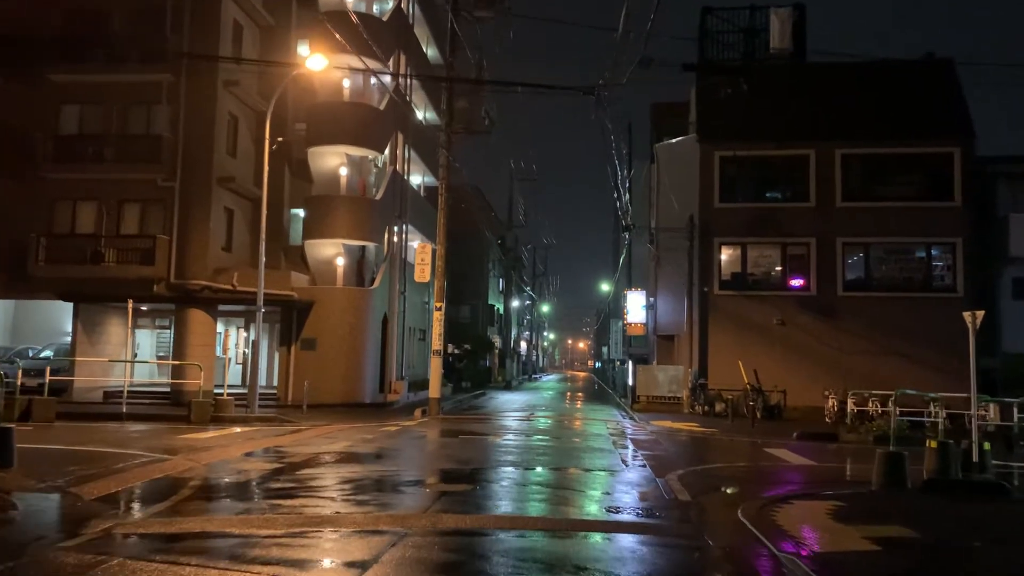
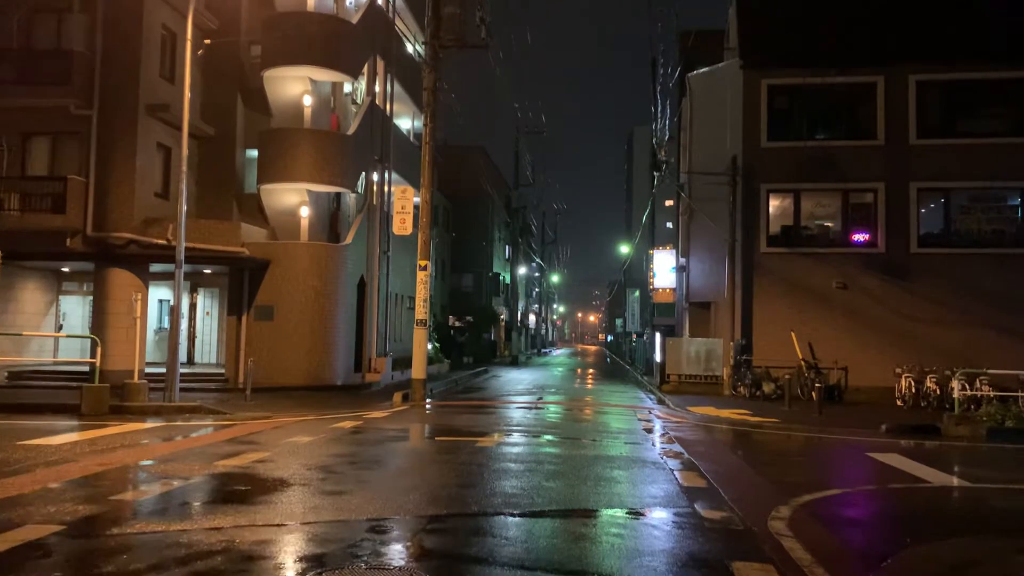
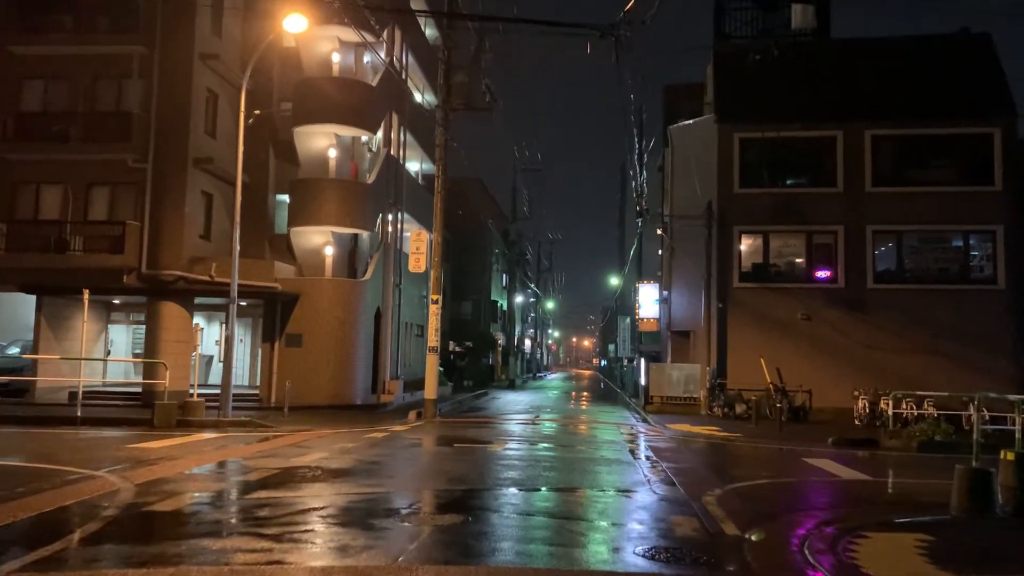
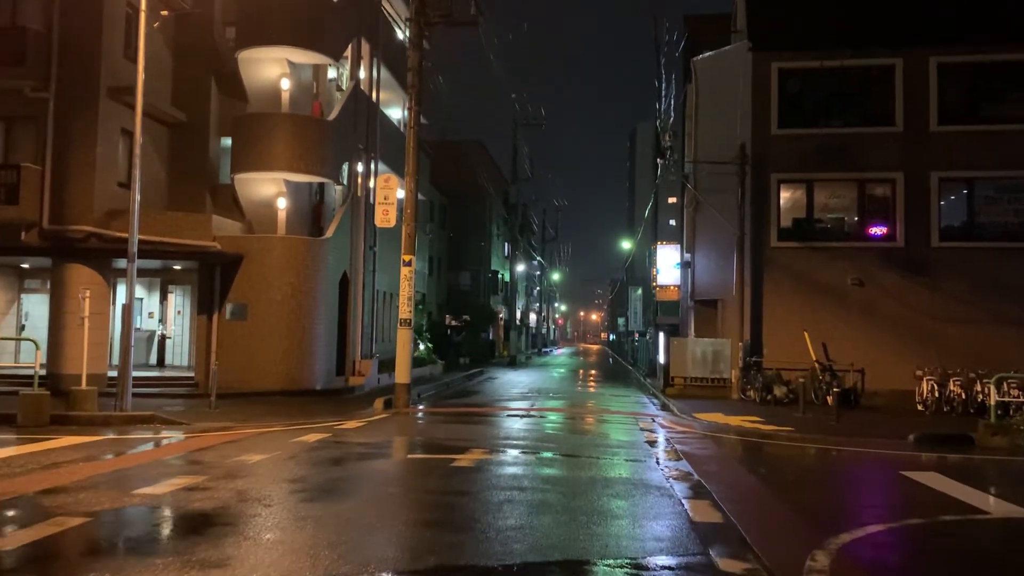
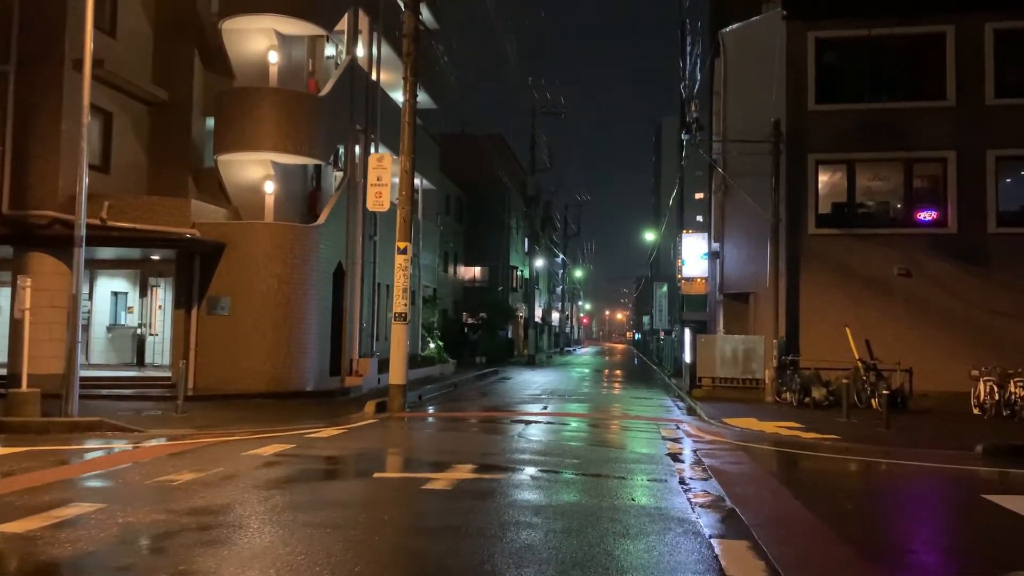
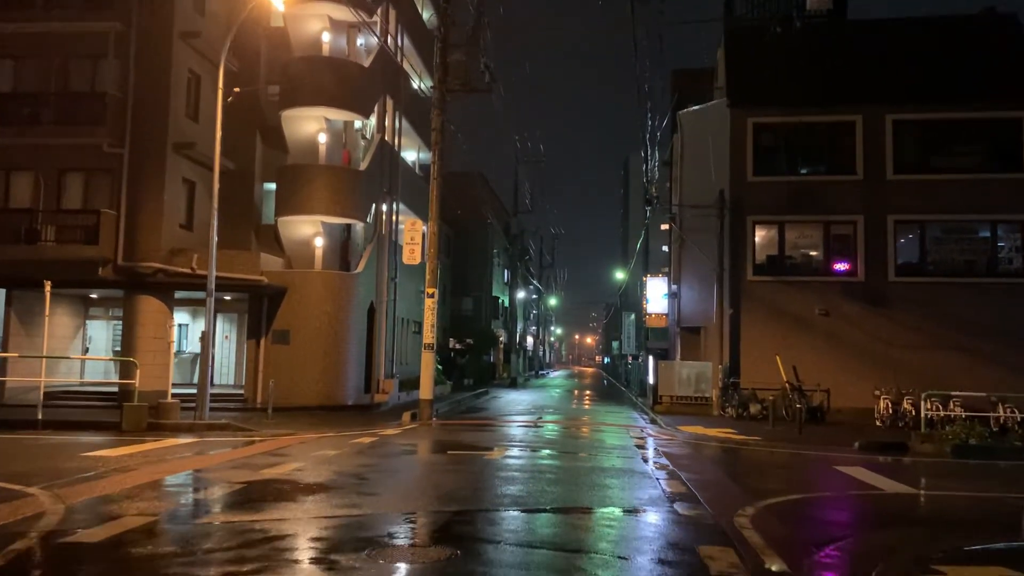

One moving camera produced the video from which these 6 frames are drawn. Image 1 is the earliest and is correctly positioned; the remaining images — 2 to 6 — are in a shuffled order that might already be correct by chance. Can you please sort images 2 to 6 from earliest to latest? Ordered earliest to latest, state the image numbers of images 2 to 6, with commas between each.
3, 6, 2, 4, 5
